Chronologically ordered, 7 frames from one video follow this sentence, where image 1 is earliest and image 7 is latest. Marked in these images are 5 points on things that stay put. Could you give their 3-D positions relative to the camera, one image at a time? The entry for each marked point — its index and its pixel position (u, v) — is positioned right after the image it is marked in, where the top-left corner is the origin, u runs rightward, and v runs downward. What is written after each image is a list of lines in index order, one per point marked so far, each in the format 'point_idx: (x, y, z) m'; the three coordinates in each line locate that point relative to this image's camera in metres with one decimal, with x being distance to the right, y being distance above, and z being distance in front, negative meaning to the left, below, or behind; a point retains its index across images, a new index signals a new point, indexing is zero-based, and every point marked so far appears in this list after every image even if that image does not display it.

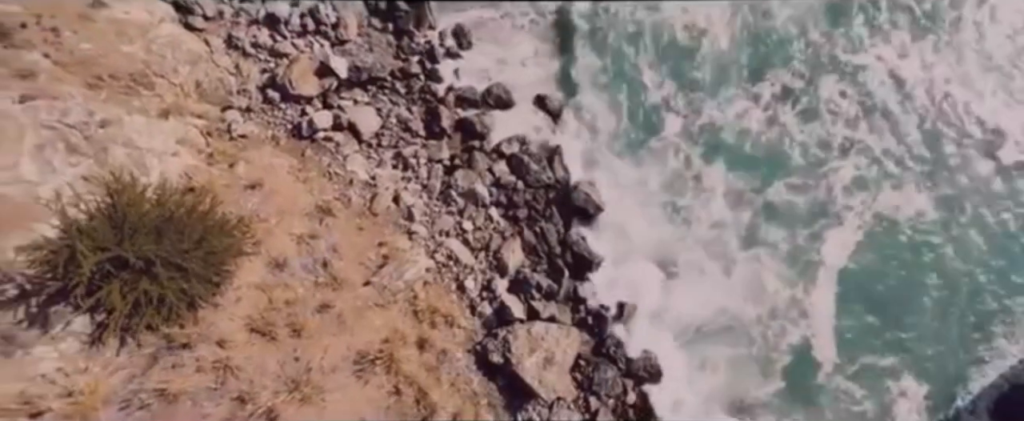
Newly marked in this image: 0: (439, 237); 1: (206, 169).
0: (-0.6, -0.2, +4.0) m
1: (-2.2, +0.3, +3.4) m
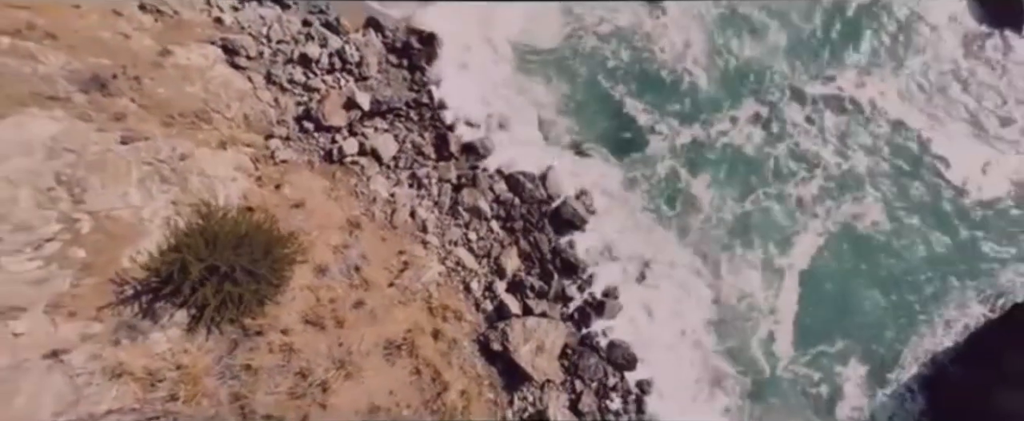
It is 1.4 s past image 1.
0: (-0.7, -0.3, +4.9) m
1: (-2.2, +0.2, +4.2) m
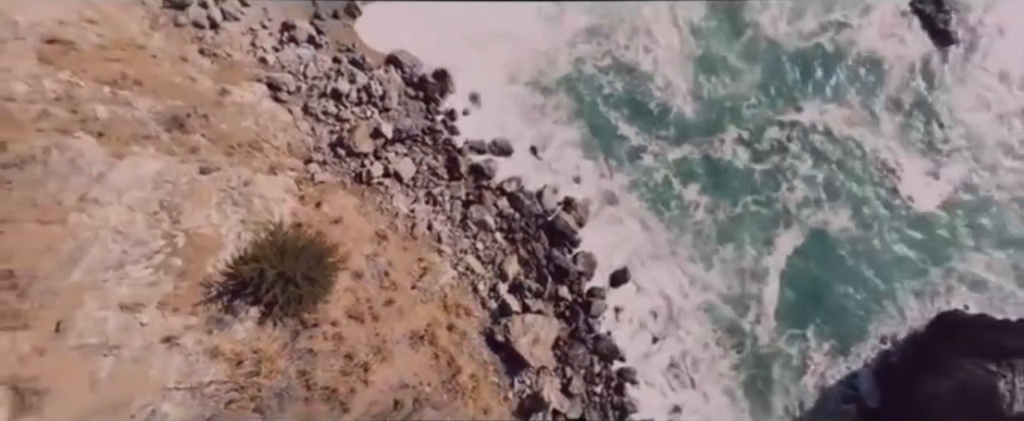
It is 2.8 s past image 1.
0: (-0.7, -0.5, +5.9) m
1: (-2.2, 0.0, +5.3) m
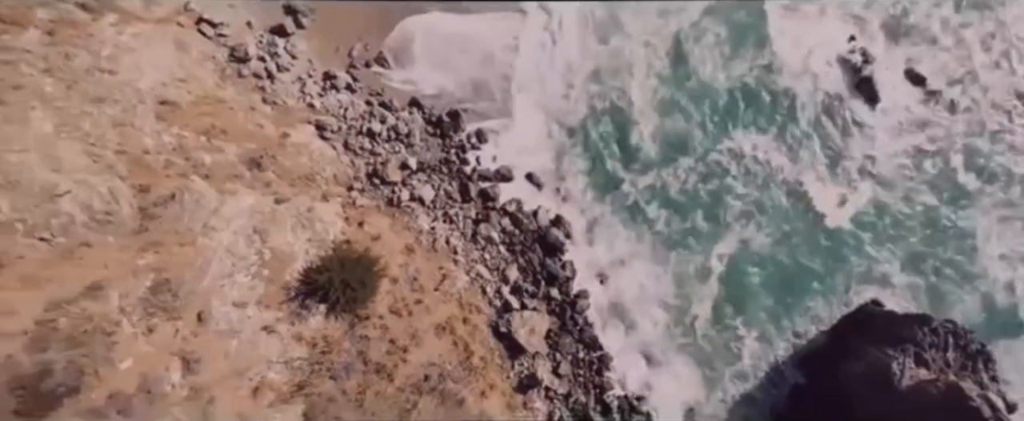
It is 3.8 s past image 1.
0: (-0.6, -0.8, +7.5) m
1: (-2.2, -0.3, +6.9) m
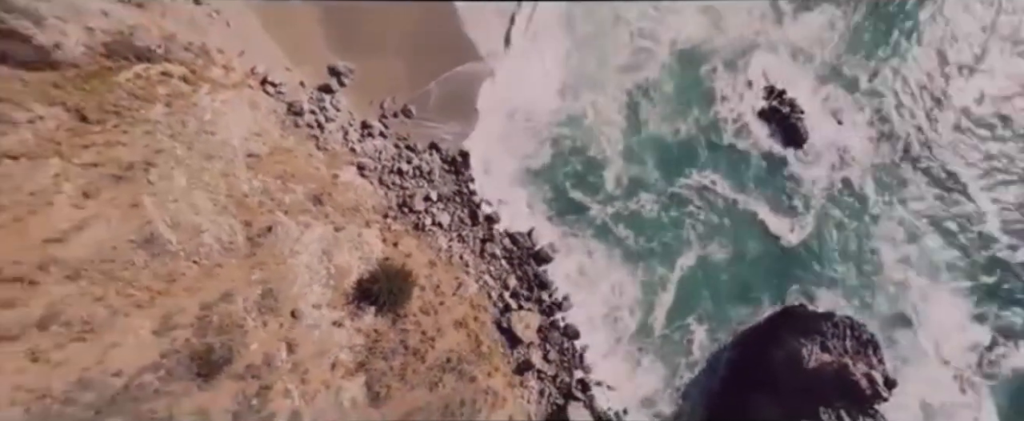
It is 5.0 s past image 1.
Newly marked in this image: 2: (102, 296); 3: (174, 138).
0: (-0.7, -1.2, +9.9) m
1: (-2.2, -0.7, +9.3) m
2: (-4.9, -1.0, +6.4) m
3: (-5.4, +1.2, +8.4) m
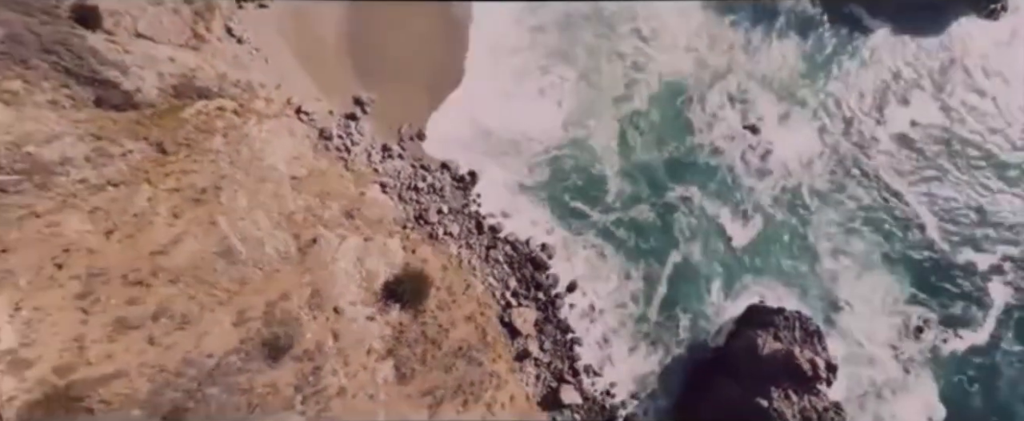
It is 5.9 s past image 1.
0: (-0.6, -1.5, +11.7) m
1: (-2.2, -1.0, +11.1) m
2: (-4.9, -1.3, +8.3) m
3: (-5.3, +0.9, +10.2) m
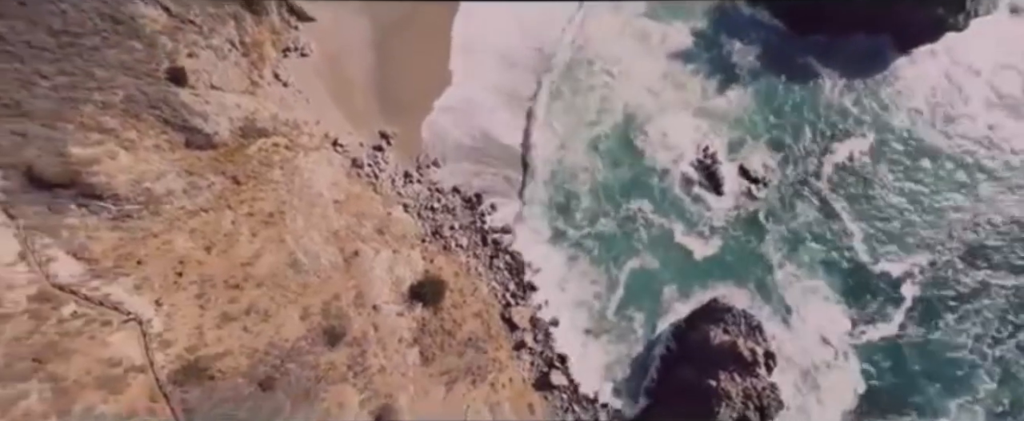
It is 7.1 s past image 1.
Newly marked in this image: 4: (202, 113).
0: (-0.7, -1.9, +14.3) m
1: (-2.2, -1.4, +13.7) m
2: (-4.9, -1.8, +10.9) m
3: (-5.4, +0.4, +12.9) m
4: (-7.3, +2.3, +12.5) m
